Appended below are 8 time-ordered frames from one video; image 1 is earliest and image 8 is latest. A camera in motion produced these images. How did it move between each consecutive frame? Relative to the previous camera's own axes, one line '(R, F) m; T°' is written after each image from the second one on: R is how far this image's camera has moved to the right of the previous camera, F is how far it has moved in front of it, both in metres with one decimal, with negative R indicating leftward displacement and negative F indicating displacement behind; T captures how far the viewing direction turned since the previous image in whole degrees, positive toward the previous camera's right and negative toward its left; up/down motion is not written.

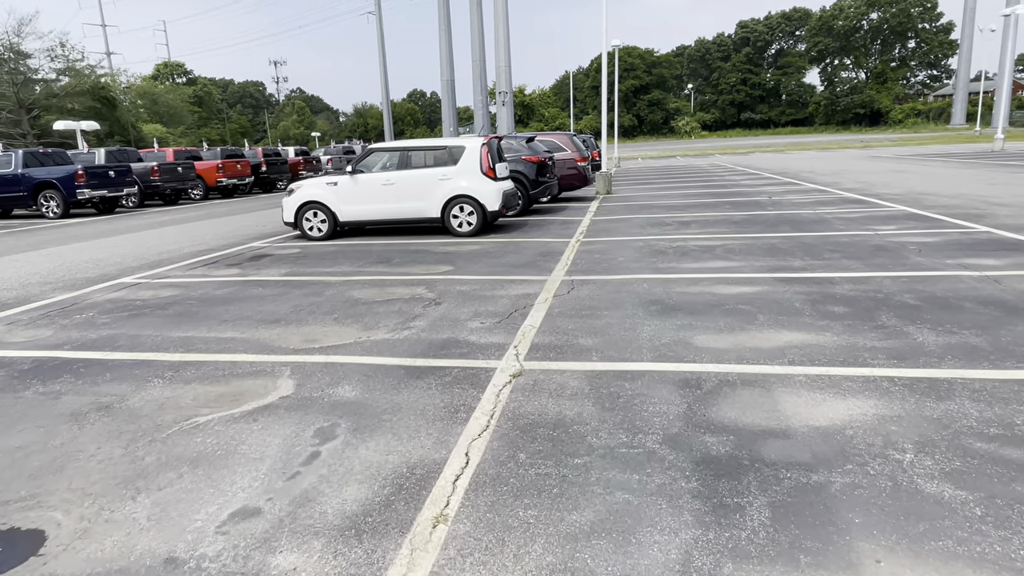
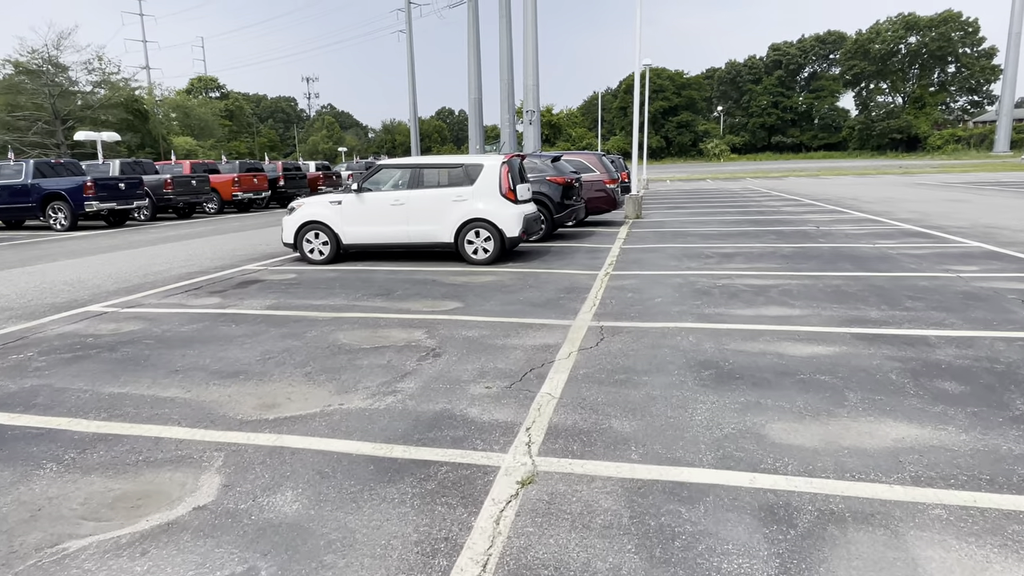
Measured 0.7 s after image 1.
(+0.1, +1.2) m; -2°
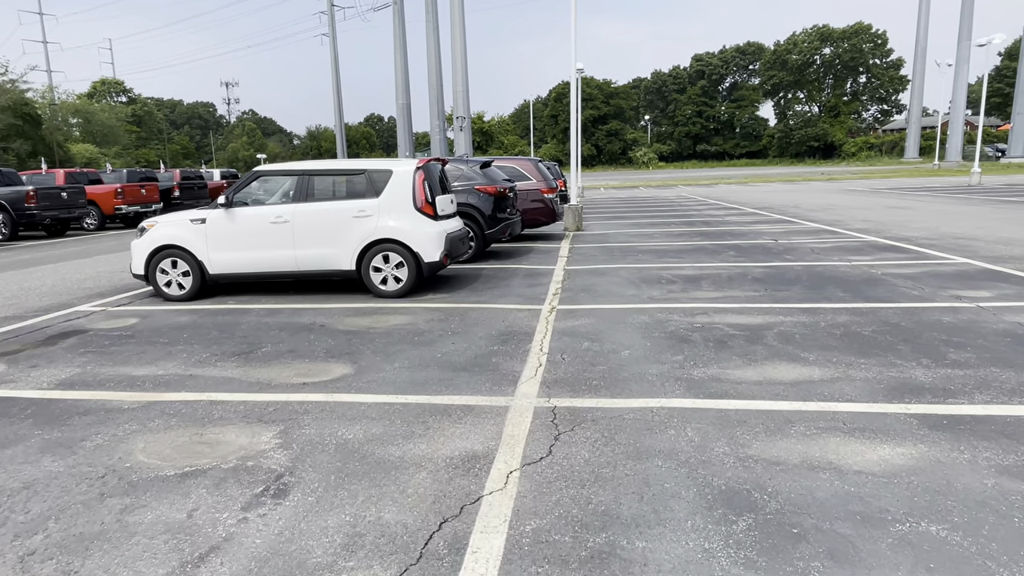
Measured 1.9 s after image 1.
(+0.2, +2.0) m; +6°
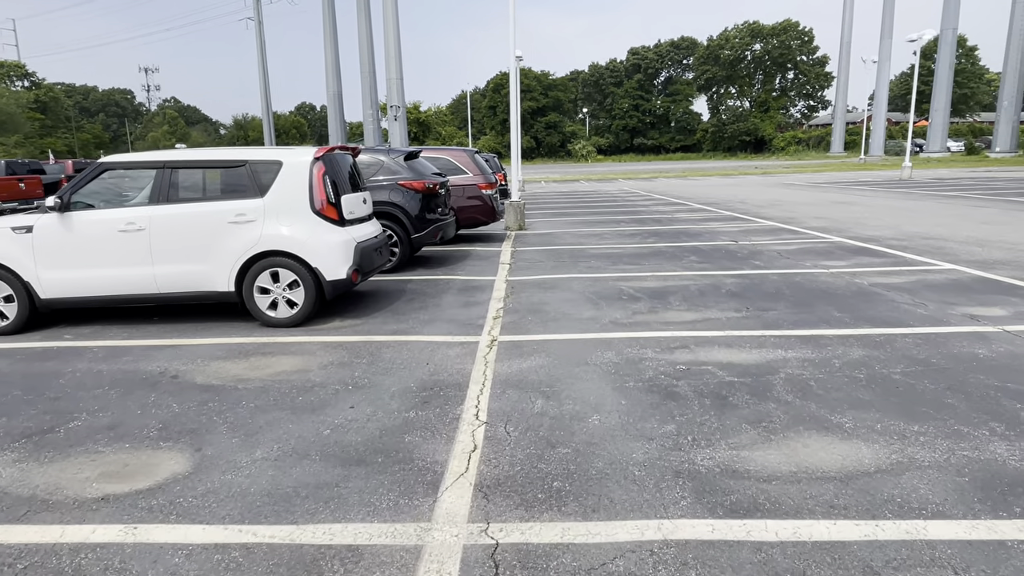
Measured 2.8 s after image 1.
(+0.1, +1.6) m; +5°
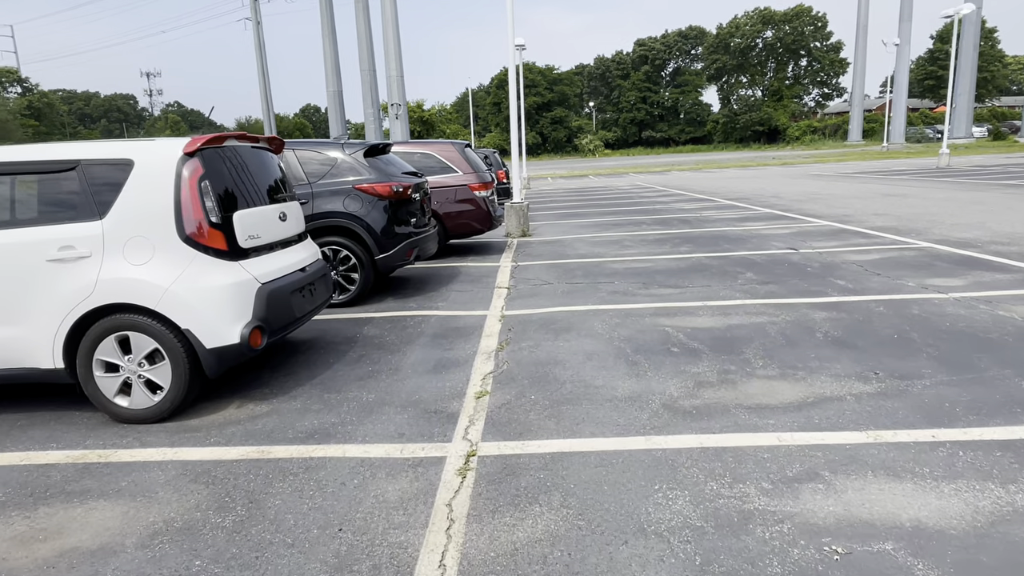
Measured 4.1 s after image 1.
(+0.1, +2.3) m; -1°
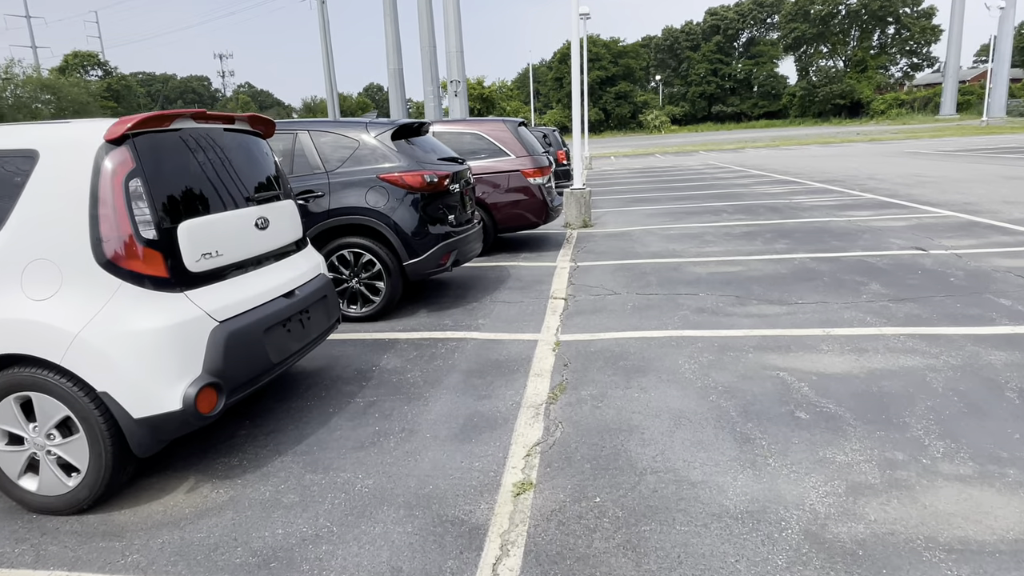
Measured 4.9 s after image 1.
(0.0, +1.3) m; -5°
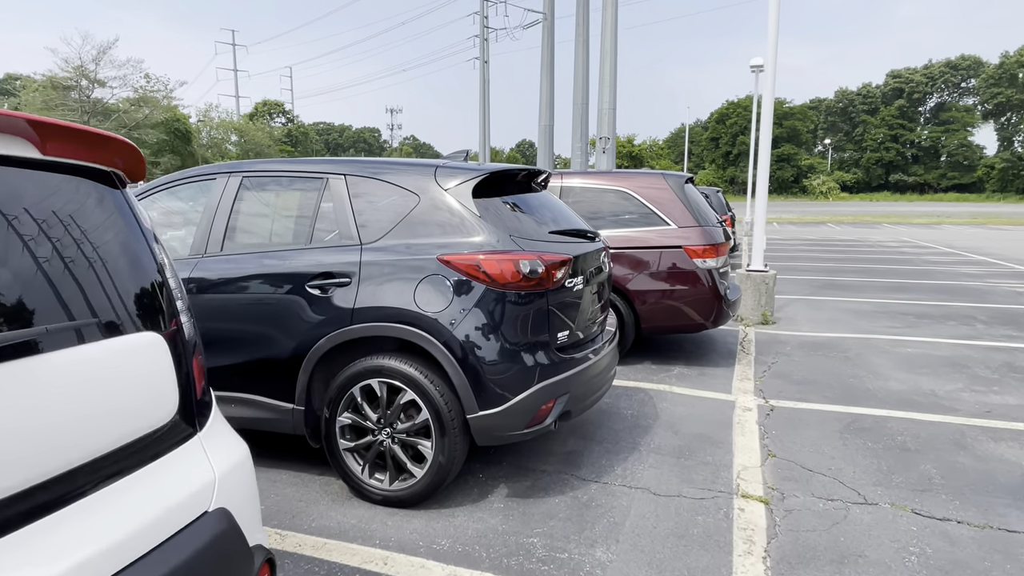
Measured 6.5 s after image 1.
(-0.2, +2.5) m; -12°
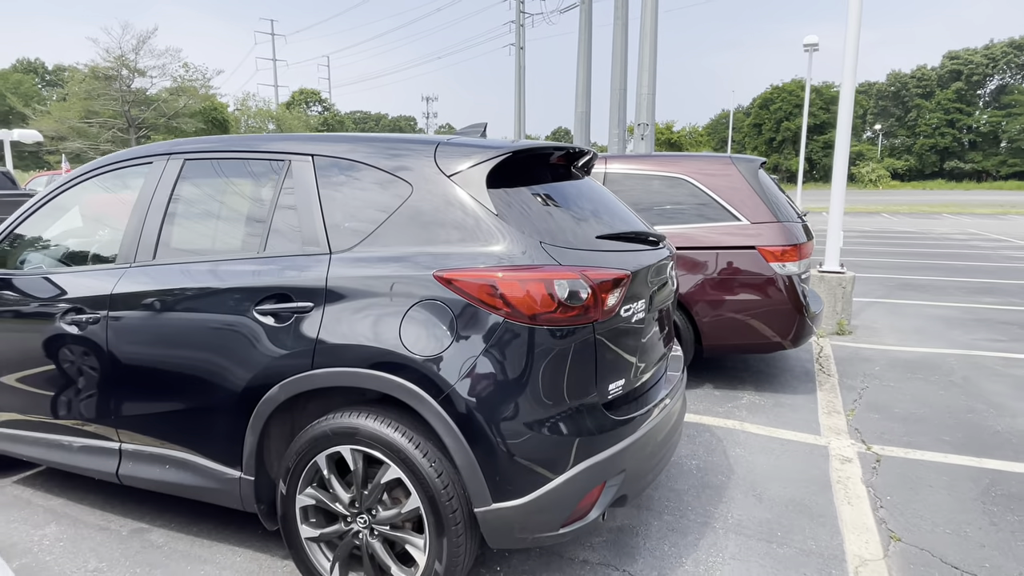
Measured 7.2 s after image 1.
(0.0, +1.0) m; -3°
